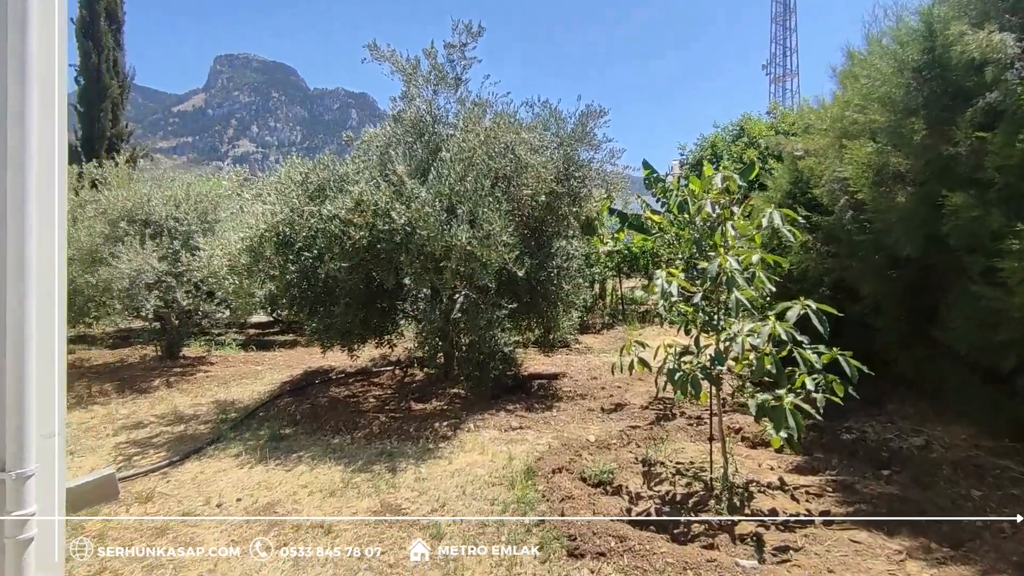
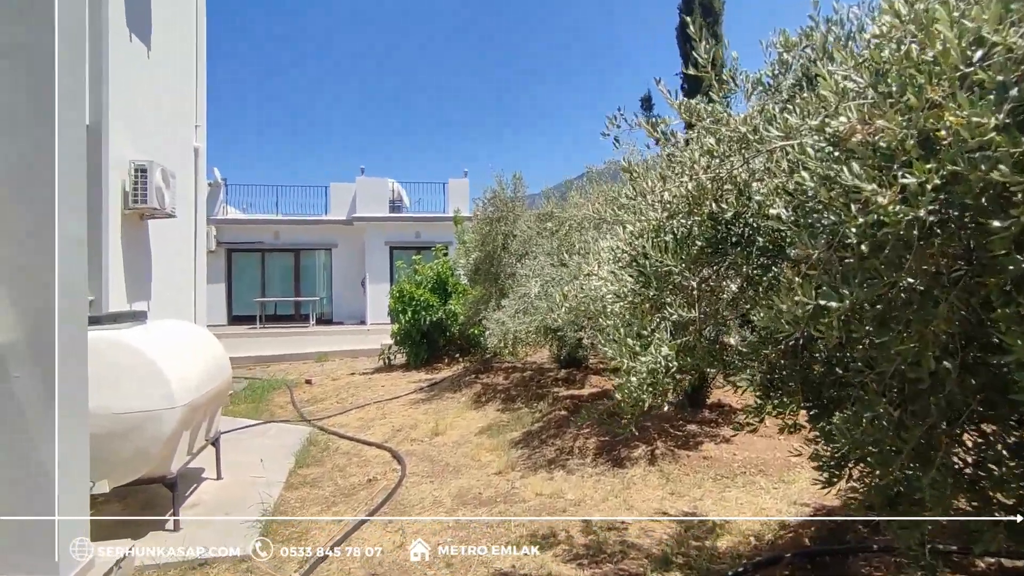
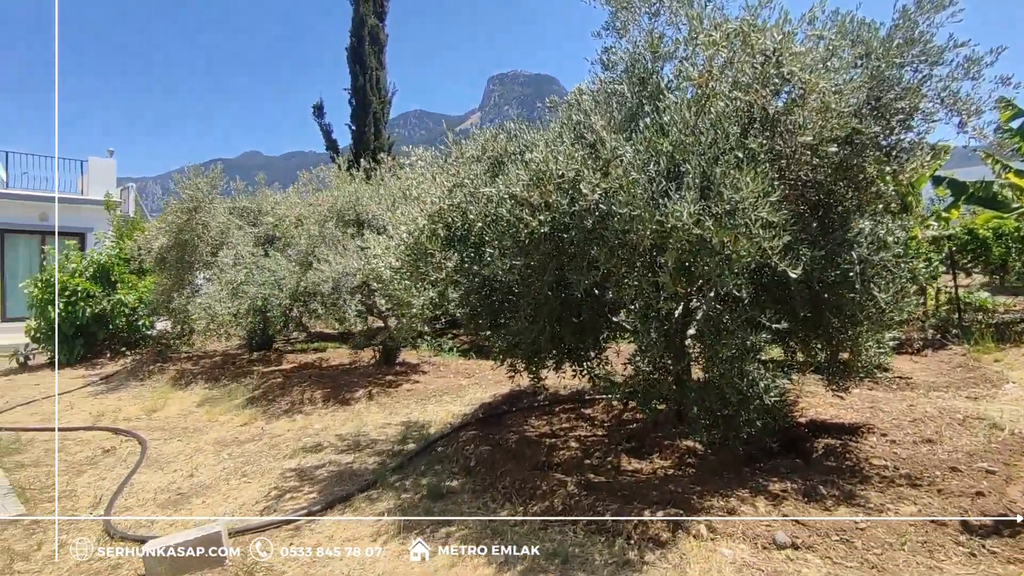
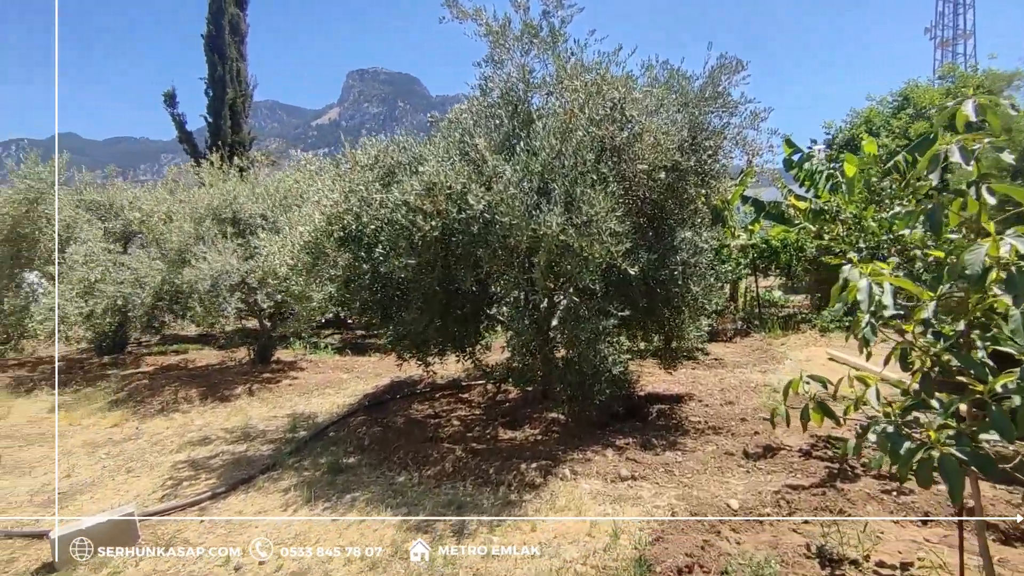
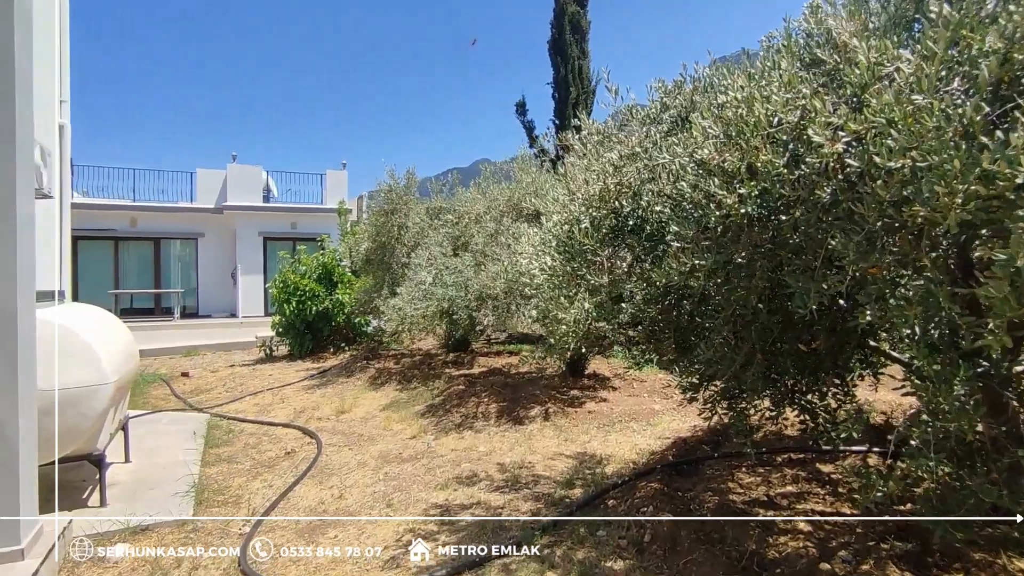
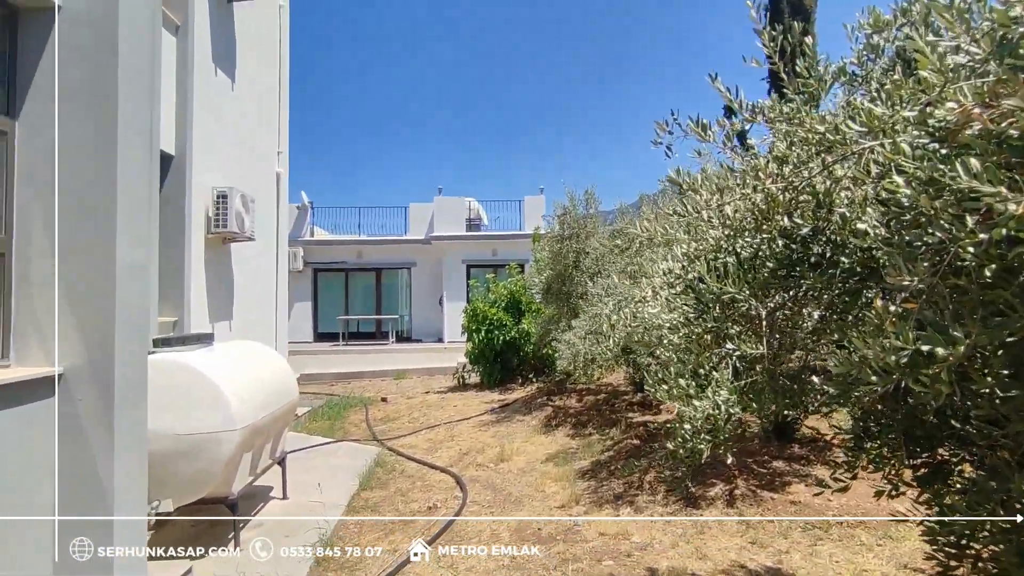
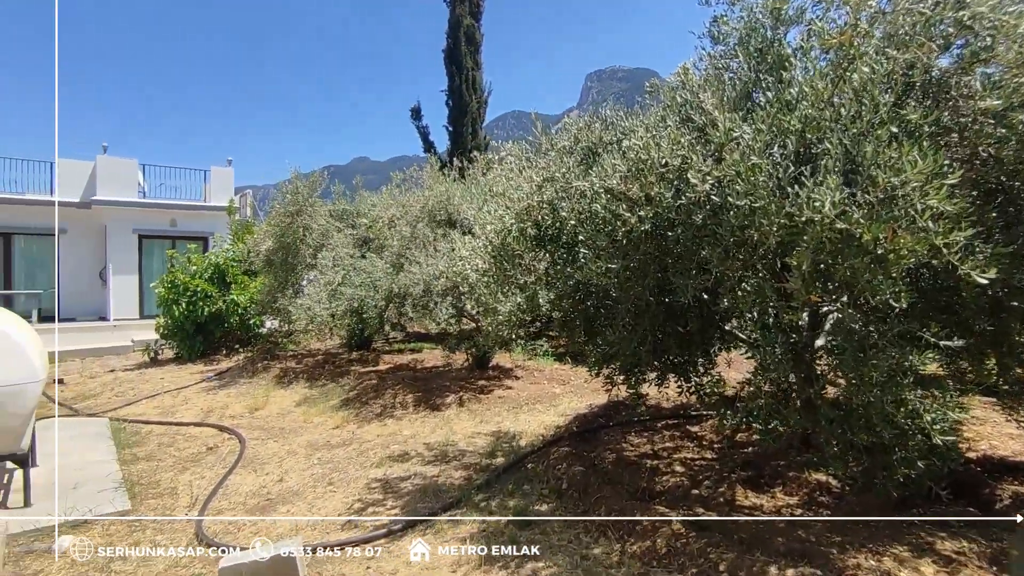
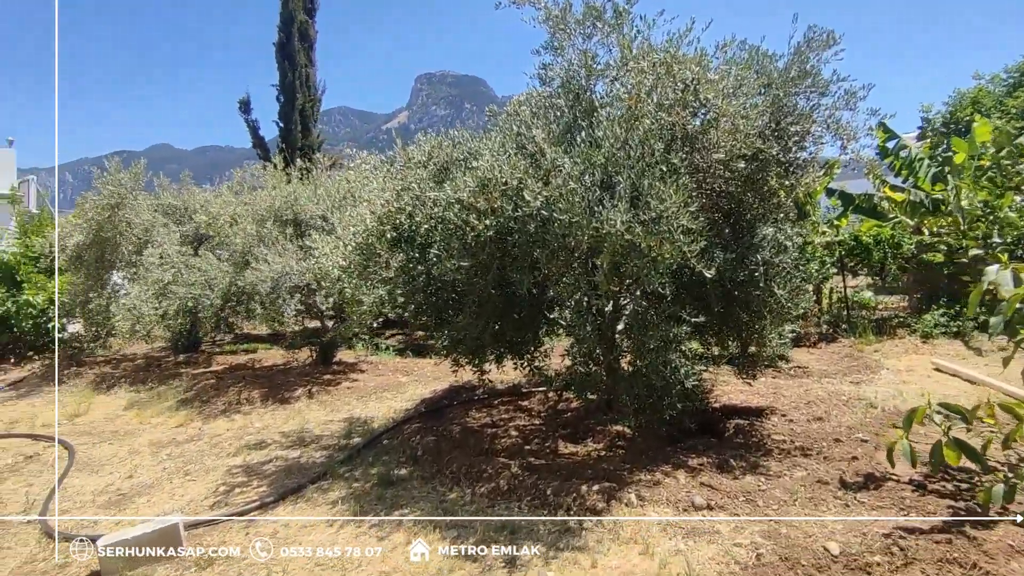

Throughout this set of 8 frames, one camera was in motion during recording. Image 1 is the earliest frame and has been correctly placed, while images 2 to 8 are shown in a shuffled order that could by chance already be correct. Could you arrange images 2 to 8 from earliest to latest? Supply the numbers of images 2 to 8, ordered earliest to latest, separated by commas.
4, 8, 3, 7, 5, 2, 6
